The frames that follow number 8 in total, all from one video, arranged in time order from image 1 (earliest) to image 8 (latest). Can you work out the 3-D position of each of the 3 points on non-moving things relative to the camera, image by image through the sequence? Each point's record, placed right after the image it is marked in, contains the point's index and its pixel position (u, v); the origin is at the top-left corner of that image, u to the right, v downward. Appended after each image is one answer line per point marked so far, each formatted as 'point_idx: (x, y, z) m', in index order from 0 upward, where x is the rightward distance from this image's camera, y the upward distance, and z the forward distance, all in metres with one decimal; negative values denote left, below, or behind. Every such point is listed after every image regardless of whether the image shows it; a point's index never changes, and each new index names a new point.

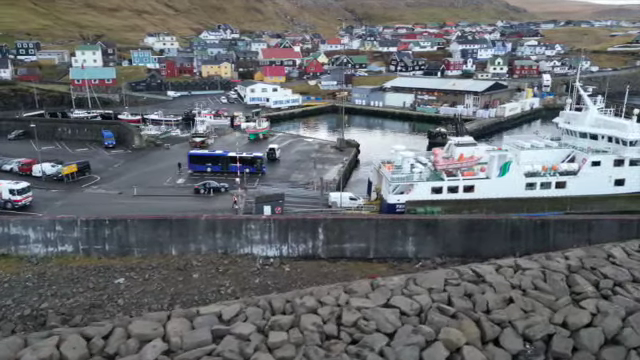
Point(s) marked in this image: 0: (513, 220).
0: (+4.9, -1.0, +11.1) m
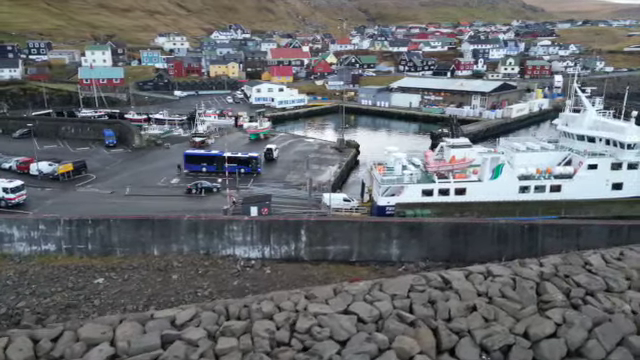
0: (+4.5, -1.1, +10.9) m
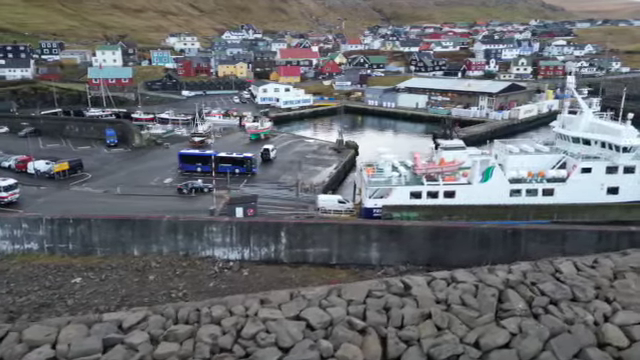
0: (+4.0, -1.2, +10.6) m
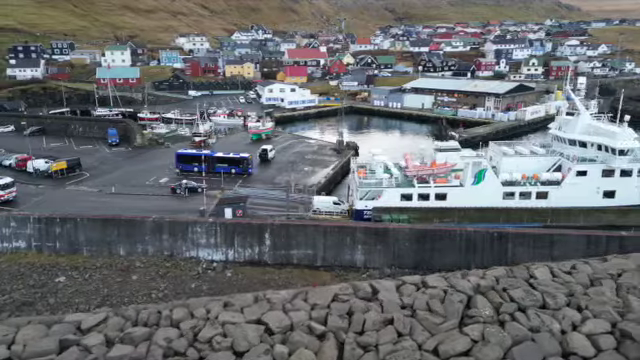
0: (+3.6, -1.3, +10.5) m
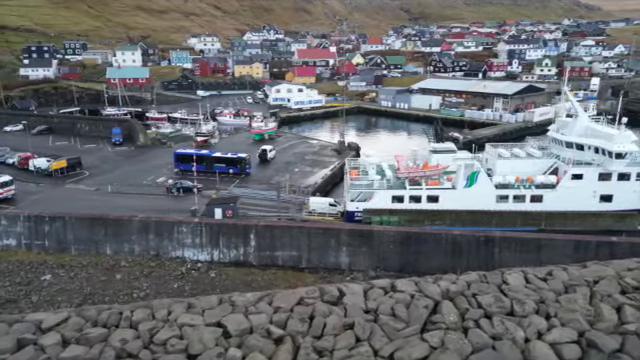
0: (+3.2, -1.3, +10.3) m
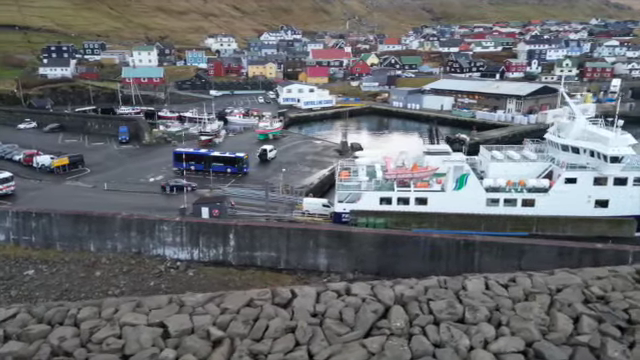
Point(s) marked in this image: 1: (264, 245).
0: (+2.6, -1.4, +10.1) m
1: (-1.4, -1.6, +10.8) m
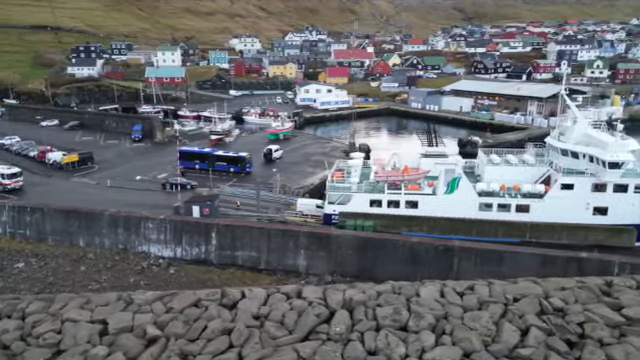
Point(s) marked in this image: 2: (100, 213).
0: (+2.1, -1.4, +9.9) m
1: (-1.9, -1.6, +10.9) m
2: (-5.8, -0.9, +11.5) m
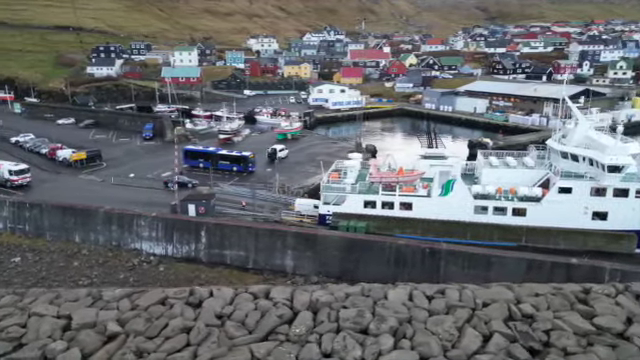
0: (+1.8, -1.5, +9.8) m
1: (-2.2, -1.6, +10.9) m
2: (-6.1, -0.8, +11.7) m
